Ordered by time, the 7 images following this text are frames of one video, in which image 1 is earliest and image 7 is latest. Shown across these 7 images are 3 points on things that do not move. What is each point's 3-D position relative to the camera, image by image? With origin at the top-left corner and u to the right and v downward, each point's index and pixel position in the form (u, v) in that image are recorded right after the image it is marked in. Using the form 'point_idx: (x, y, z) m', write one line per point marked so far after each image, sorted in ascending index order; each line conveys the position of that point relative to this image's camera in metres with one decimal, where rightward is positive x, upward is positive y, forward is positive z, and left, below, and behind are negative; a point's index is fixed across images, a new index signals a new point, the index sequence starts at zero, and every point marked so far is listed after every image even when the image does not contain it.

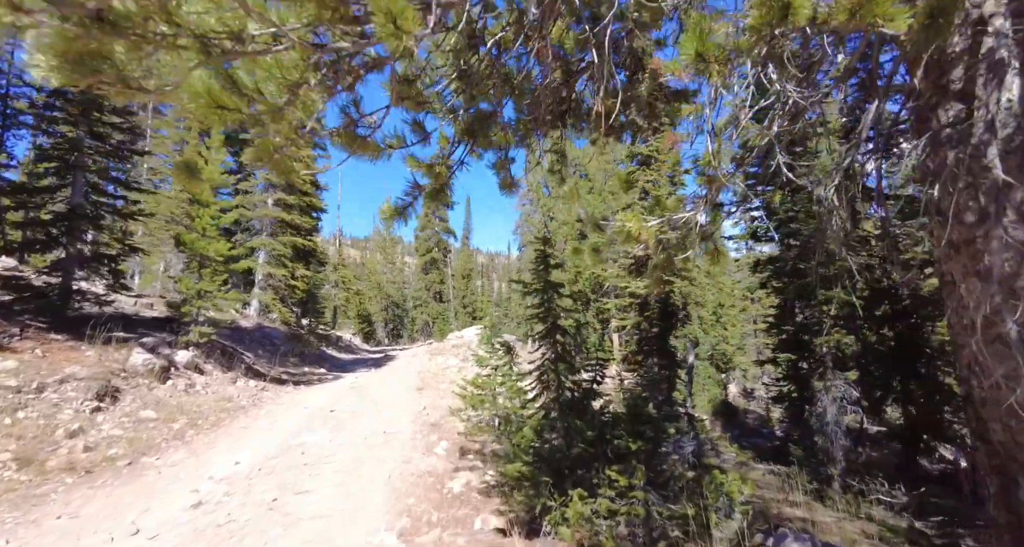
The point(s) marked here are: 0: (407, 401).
0: (-3.0, -3.6, +13.2) m
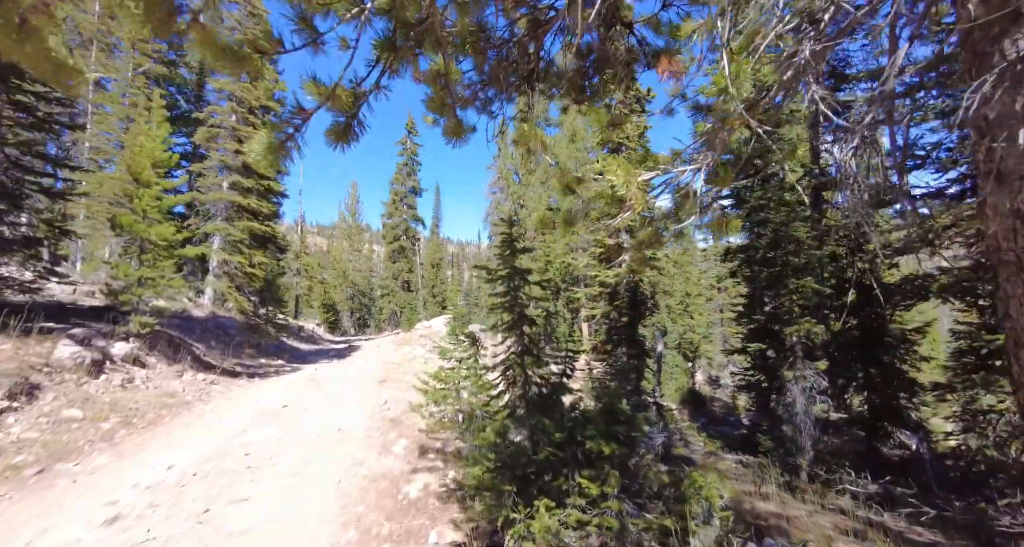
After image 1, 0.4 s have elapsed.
0: (-3.9, -3.3, +12.5) m
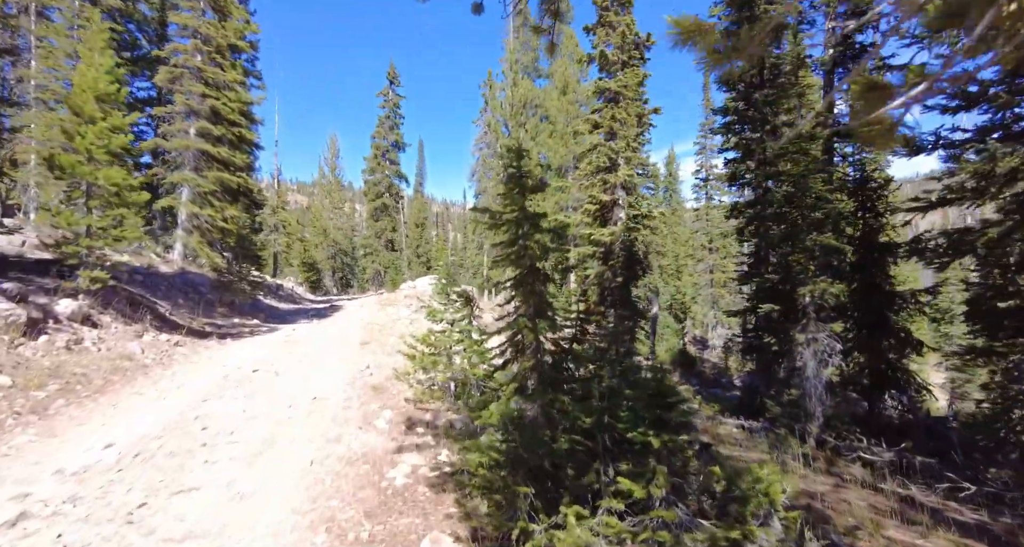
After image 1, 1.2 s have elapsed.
0: (-4.1, -2.1, +11.5) m
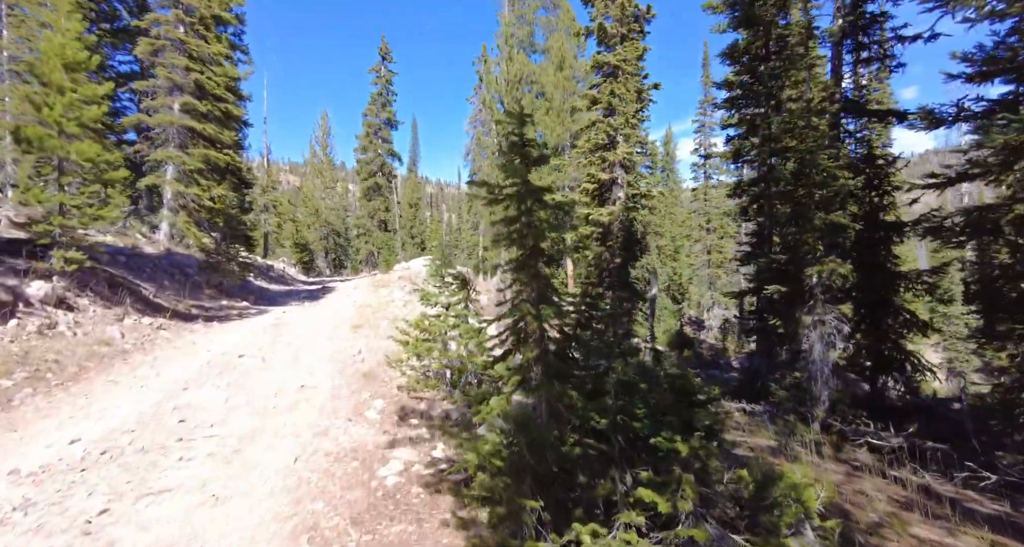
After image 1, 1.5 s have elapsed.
0: (-4.1, -1.6, +11.1) m
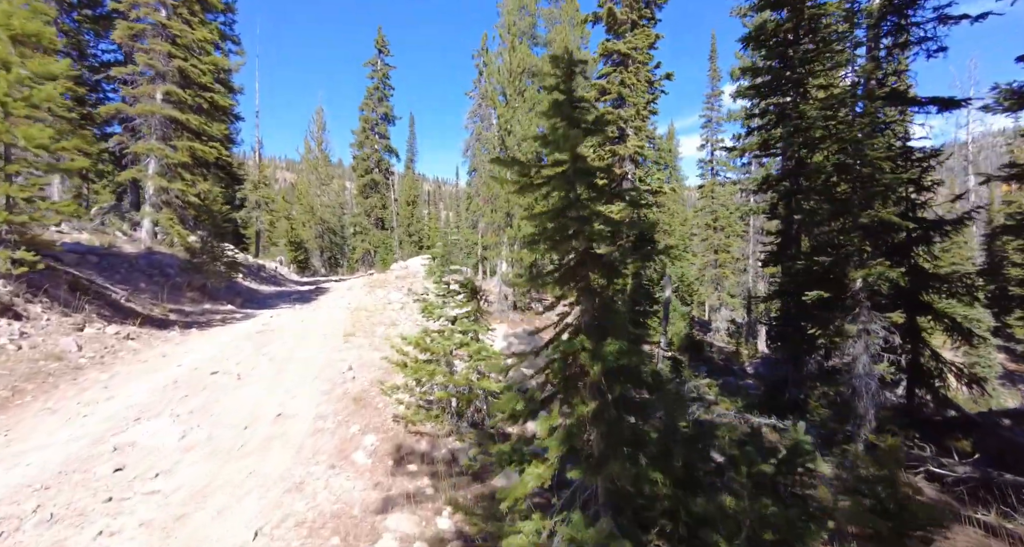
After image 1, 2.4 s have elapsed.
0: (-3.9, -1.7, +9.9) m
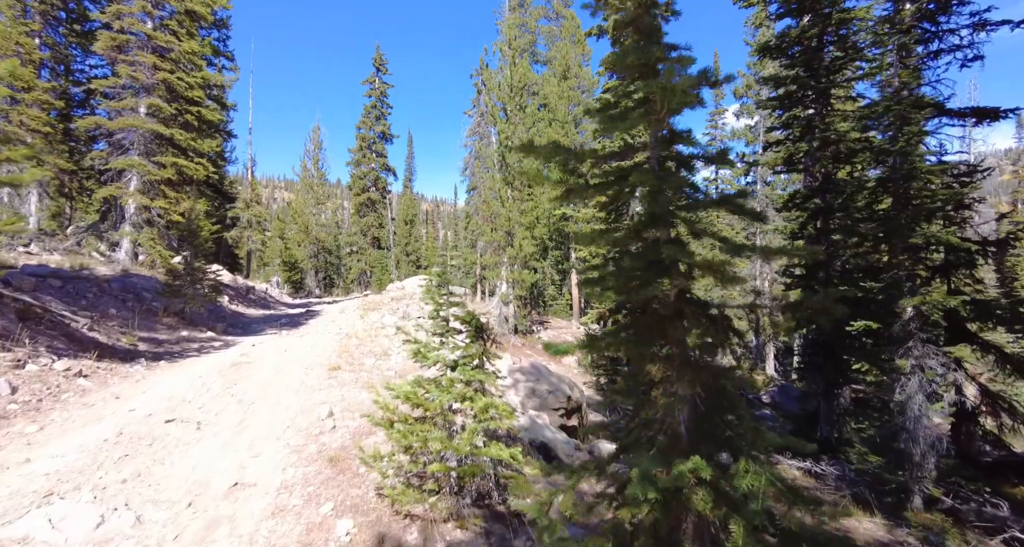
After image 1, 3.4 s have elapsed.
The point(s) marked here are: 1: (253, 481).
0: (-3.8, -2.2, +8.7) m
1: (-3.0, -2.3, +5.4) m
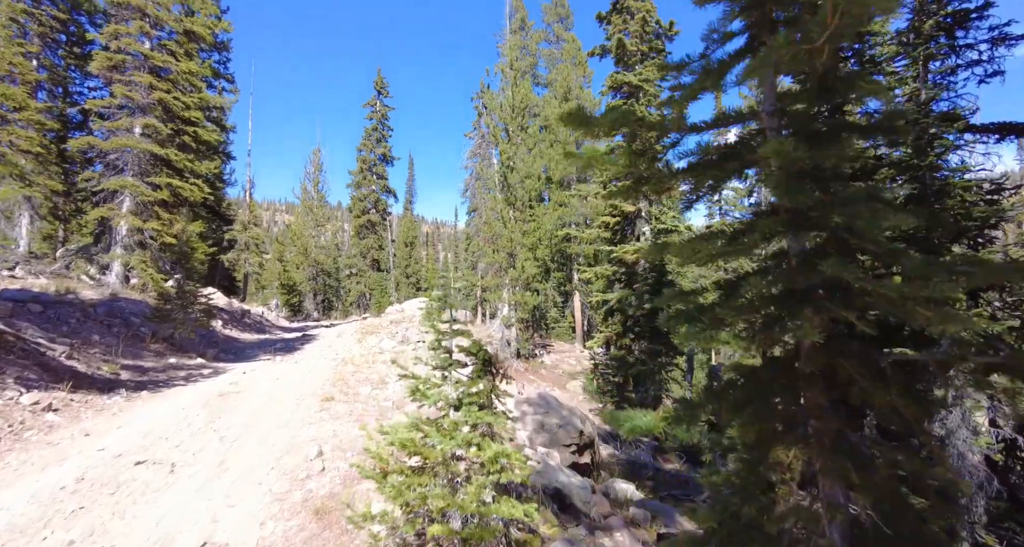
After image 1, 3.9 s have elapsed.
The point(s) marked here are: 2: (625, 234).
0: (-3.6, -2.6, +8.0) m
1: (-2.9, -2.6, +4.7) m
2: (+4.2, +1.5, +16.7) m
